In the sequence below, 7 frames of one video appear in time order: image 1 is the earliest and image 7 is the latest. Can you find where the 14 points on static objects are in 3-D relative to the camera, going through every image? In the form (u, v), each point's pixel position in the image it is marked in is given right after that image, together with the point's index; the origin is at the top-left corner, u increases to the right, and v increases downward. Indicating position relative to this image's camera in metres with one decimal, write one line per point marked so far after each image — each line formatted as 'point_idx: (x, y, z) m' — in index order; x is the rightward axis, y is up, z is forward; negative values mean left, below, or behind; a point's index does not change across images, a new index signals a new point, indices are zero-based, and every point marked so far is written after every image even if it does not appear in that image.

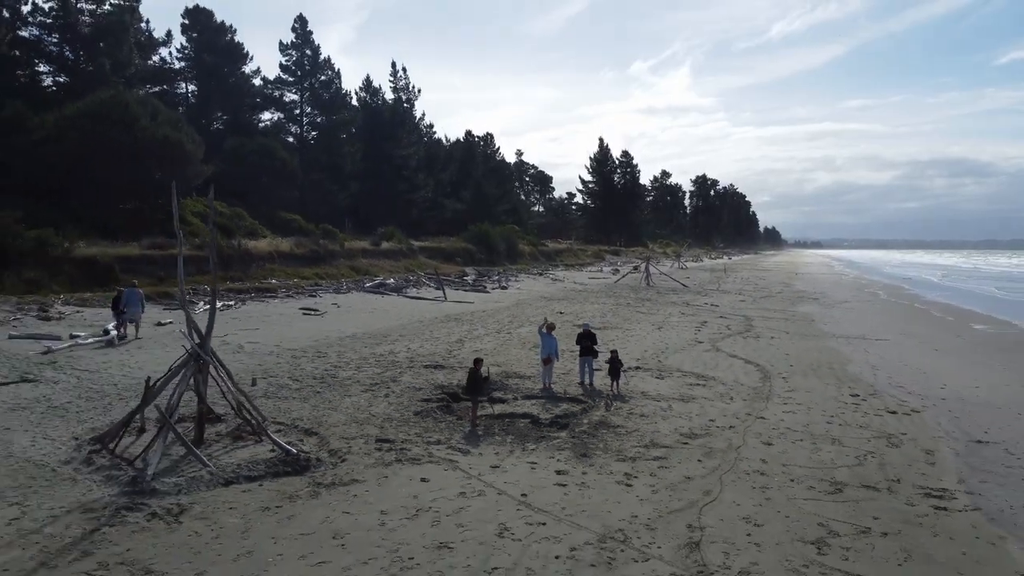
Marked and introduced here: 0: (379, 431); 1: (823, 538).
0: (-1.0, -1.1, +6.0) m
1: (+1.6, -1.3, +4.1) m
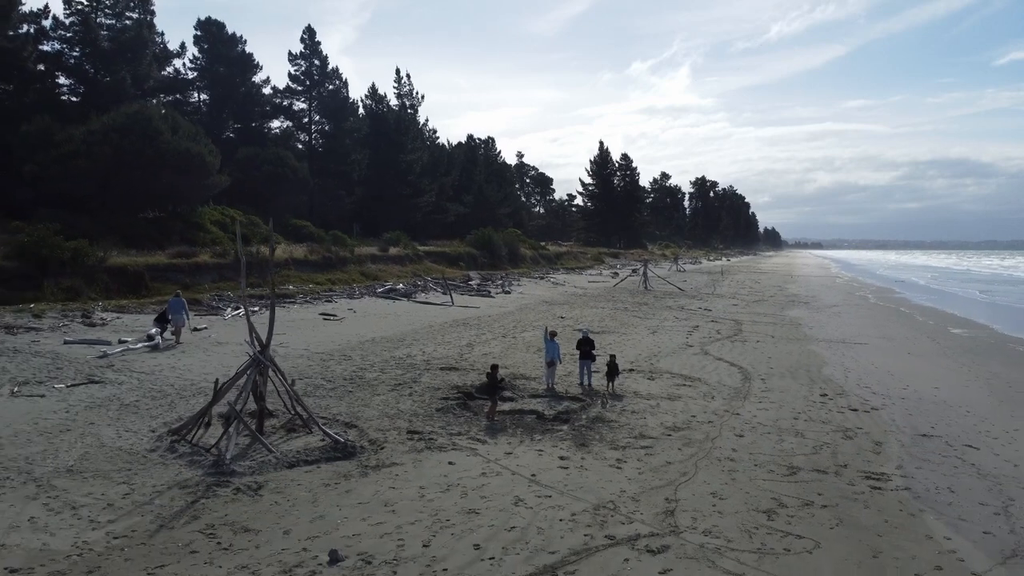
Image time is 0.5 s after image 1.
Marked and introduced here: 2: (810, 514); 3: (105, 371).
0: (-0.9, -1.2, +7.0) m
1: (+1.7, -1.4, +5.2) m
2: (+1.9, -1.5, +5.1) m
3: (-4.5, -0.9, +8.8) m
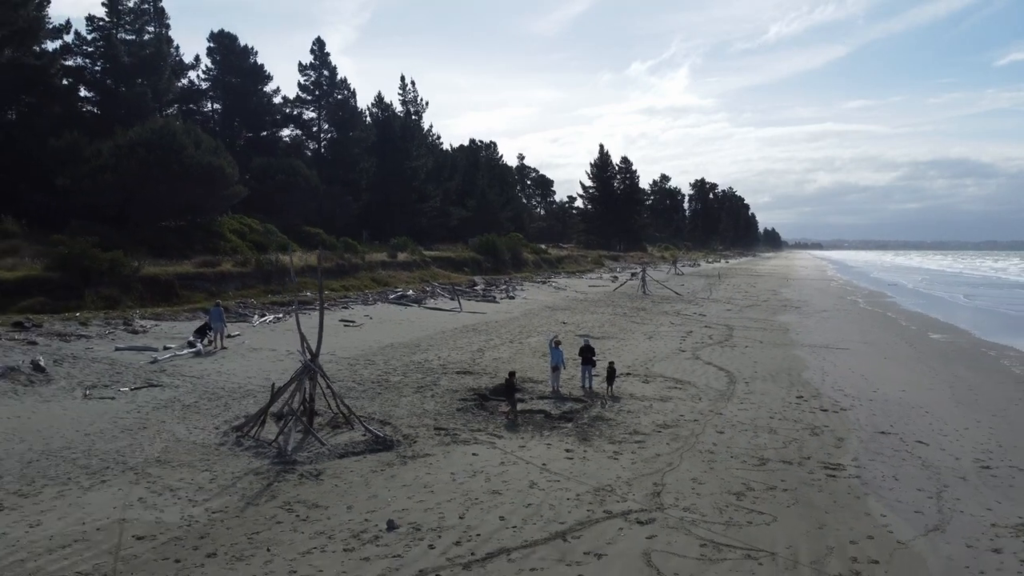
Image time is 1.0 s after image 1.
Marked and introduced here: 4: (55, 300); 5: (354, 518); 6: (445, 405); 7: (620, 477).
0: (-0.8, -1.4, +8.1) m
1: (+1.8, -1.6, +6.2) m
2: (+2.1, -1.6, +6.2) m
3: (-4.4, -1.1, +9.9) m
4: (-8.3, -0.2, +14.3) m
5: (-1.0, -1.6, +5.4) m
6: (-0.7, -1.3, +8.9) m
7: (+0.9, -1.6, +6.4) m
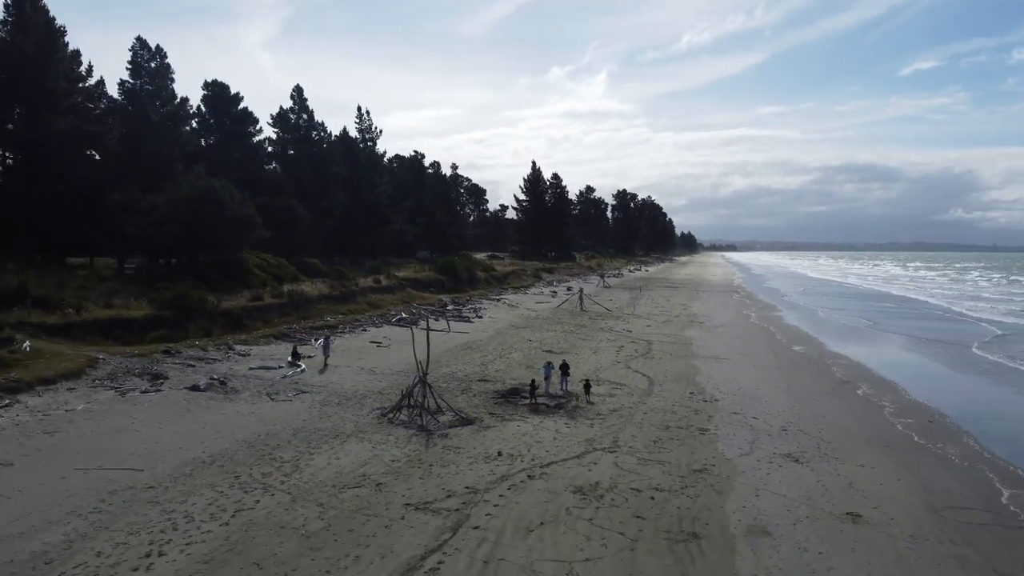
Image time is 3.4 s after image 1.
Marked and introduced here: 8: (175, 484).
0: (-0.5, -2.2, +14.2) m
1: (+2.3, -2.5, +12.6) m
2: (+2.6, -2.5, +12.6) m
3: (-4.2, -1.9, +15.6) m
4: (-8.5, -1.1, +19.6) m
5: (-0.5, -2.4, +11.5) m
6: (-0.5, -2.2, +15.0) m
7: (+1.4, -2.4, +12.7) m
8: (-4.1, -2.4, +9.7) m
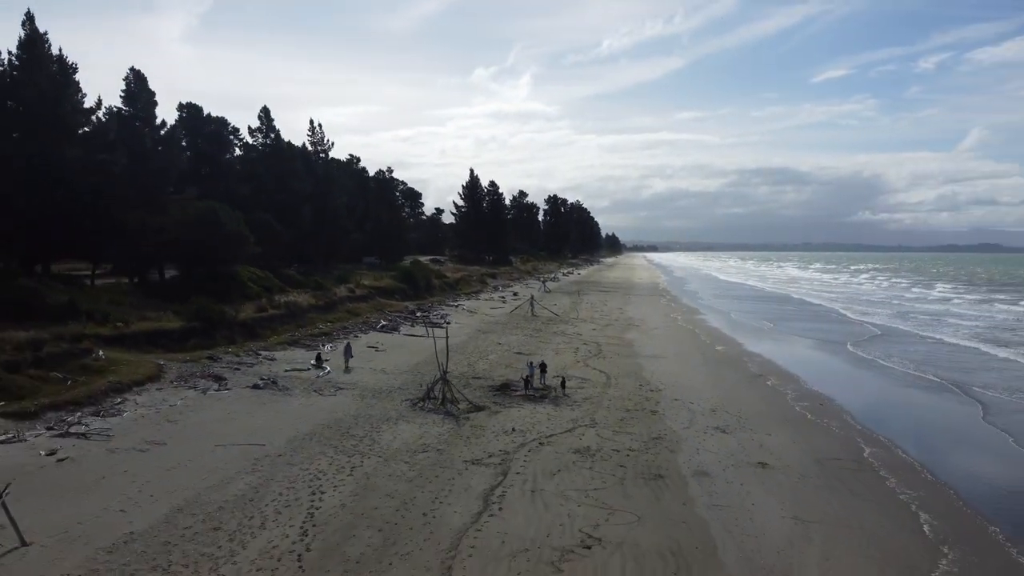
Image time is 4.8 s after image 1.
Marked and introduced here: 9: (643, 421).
0: (-0.5, -2.6, +18.4) m
1: (+2.4, -2.9, +17.1) m
2: (+2.6, -2.9, +17.1) m
3: (-4.4, -2.4, +19.4) m
4: (-9.1, -1.5, +23.0) m
5: (-0.3, -2.8, +15.7) m
6: (-0.6, -2.6, +19.2) m
7: (+1.4, -2.8, +17.0) m
8: (-3.7, -2.8, +13.6) m
9: (+2.9, -2.9, +17.1) m
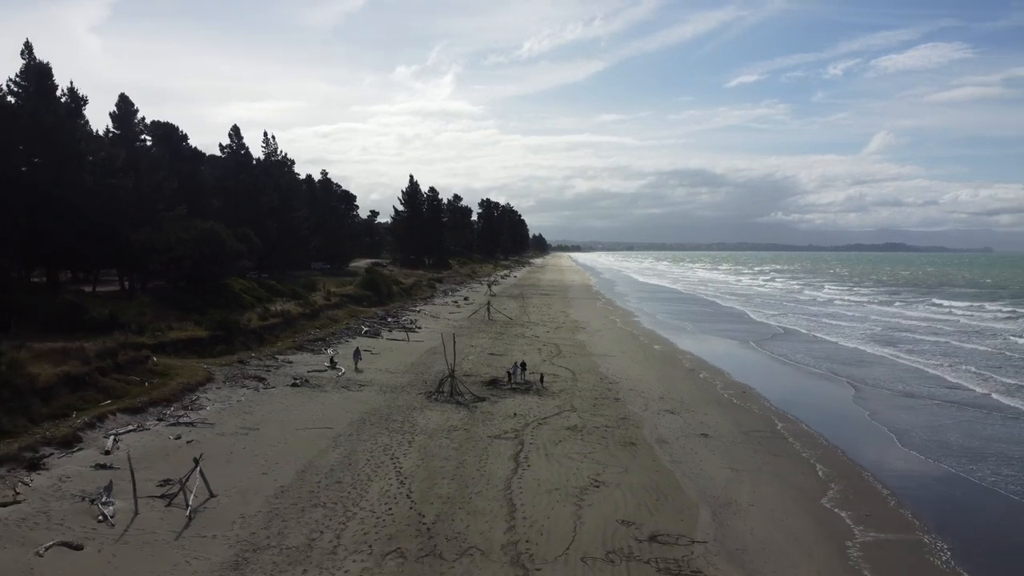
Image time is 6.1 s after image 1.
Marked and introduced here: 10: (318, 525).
0: (-0.7, -3.0, +22.8) m
1: (+2.3, -3.3, +21.8) m
2: (+2.5, -3.3, +21.9) m
3: (-4.7, -2.8, +23.5) m
4: (-9.7, -2.0, +26.6) m
5: (-0.2, -3.2, +20.2) m
6: (-0.9, -3.0, +23.6) m
7: (+1.3, -3.2, +21.7) m
8: (-3.4, -3.3, +17.7) m
9: (+2.8, -3.3, +21.8) m
10: (-3.0, -3.6, +12.1) m
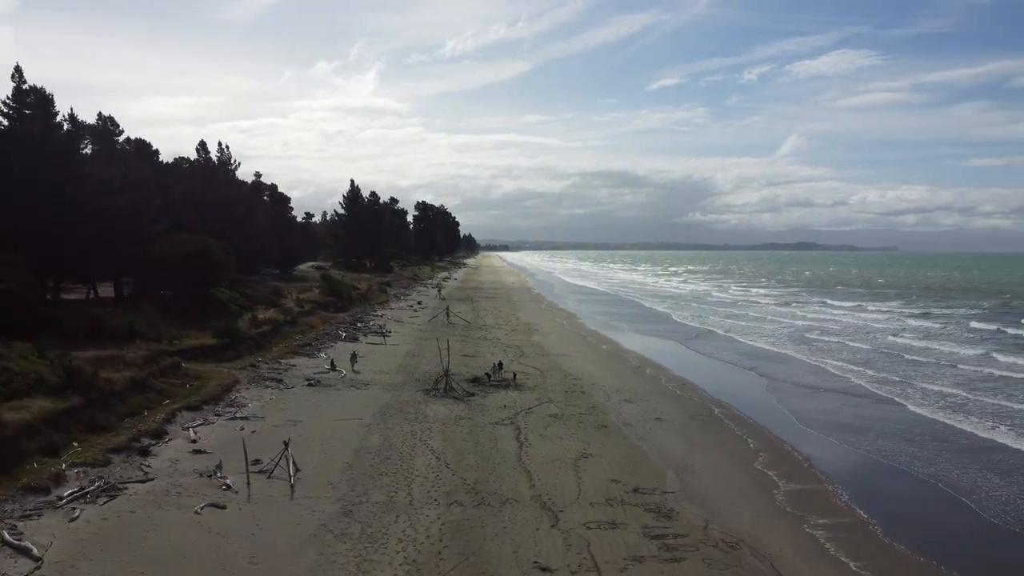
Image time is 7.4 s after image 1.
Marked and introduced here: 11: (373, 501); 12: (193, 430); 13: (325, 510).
0: (-1.3, -3.5, +26.9) m
1: (+1.8, -3.7, +26.2) m
2: (+2.1, -3.7, +26.3) m
3: (-5.3, -3.2, +27.2) m
4: (-10.6, -2.4, +29.9) m
5: (-0.5, -3.7, +24.4) m
6: (-1.5, -3.4, +27.7) m
7: (+0.9, -3.6, +26.0) m
8: (-3.5, -3.7, +21.6) m
9: (+2.3, -3.7, +26.3) m
10: (-2.5, -4.1, +16.0) m
11: (-2.7, -4.1, +15.2) m
12: (-7.8, -3.5, +19.1) m
13: (-3.5, -4.2, +14.6) m
